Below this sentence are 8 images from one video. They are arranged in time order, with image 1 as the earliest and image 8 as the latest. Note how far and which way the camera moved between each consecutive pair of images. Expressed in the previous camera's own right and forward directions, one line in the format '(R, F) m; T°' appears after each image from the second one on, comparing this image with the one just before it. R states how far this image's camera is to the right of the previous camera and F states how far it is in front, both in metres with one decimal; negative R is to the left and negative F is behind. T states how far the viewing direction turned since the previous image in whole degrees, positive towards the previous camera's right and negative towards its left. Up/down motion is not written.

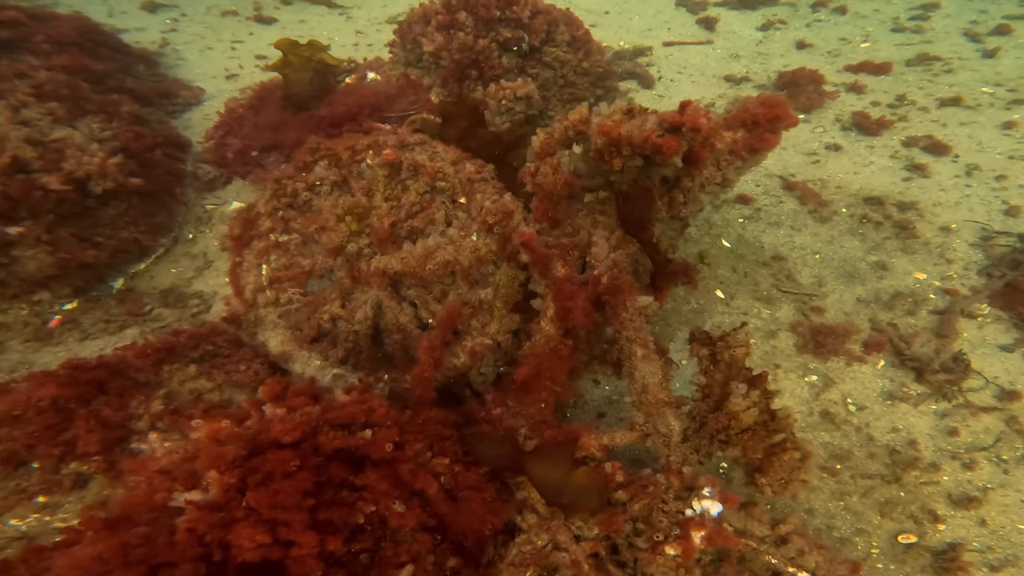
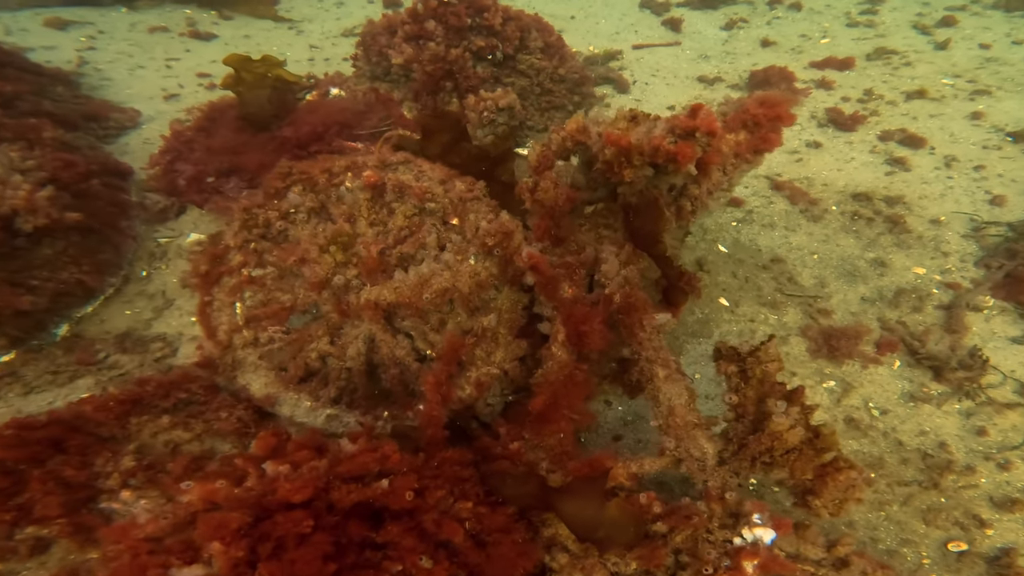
(-0.3, +0.2) m; +4°
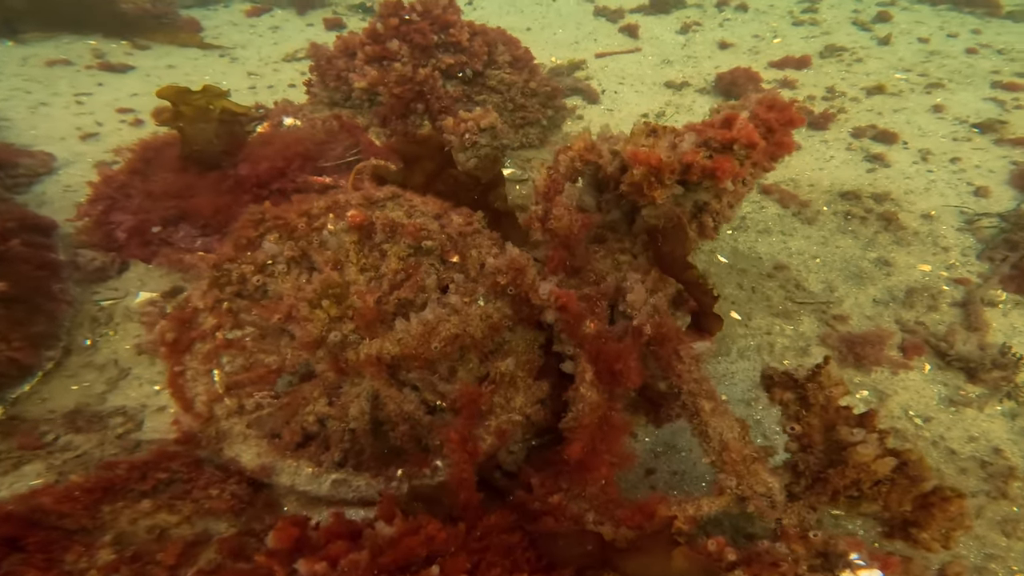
(-0.4, +0.3) m; +6°
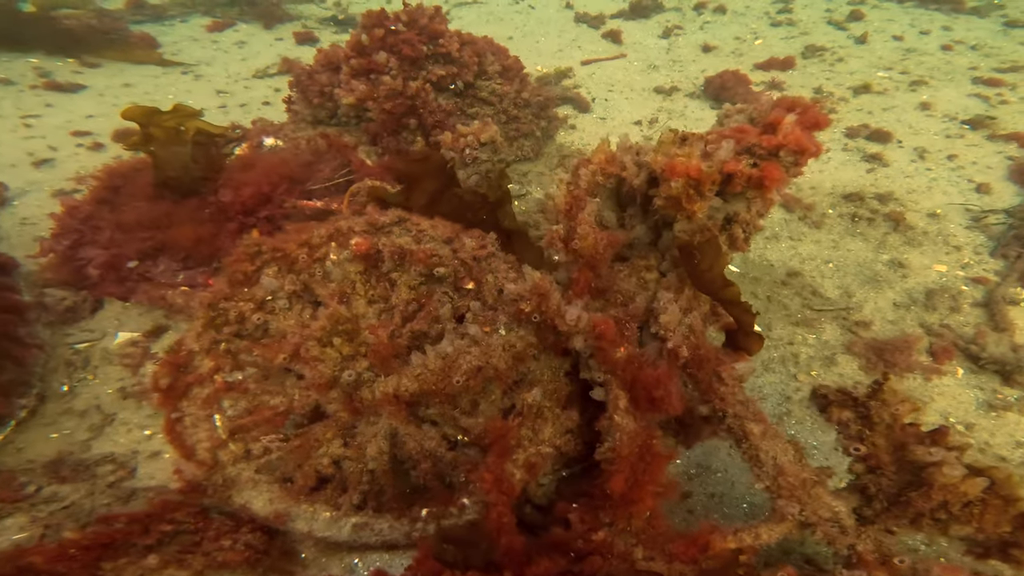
(-0.3, +0.2) m; +3°
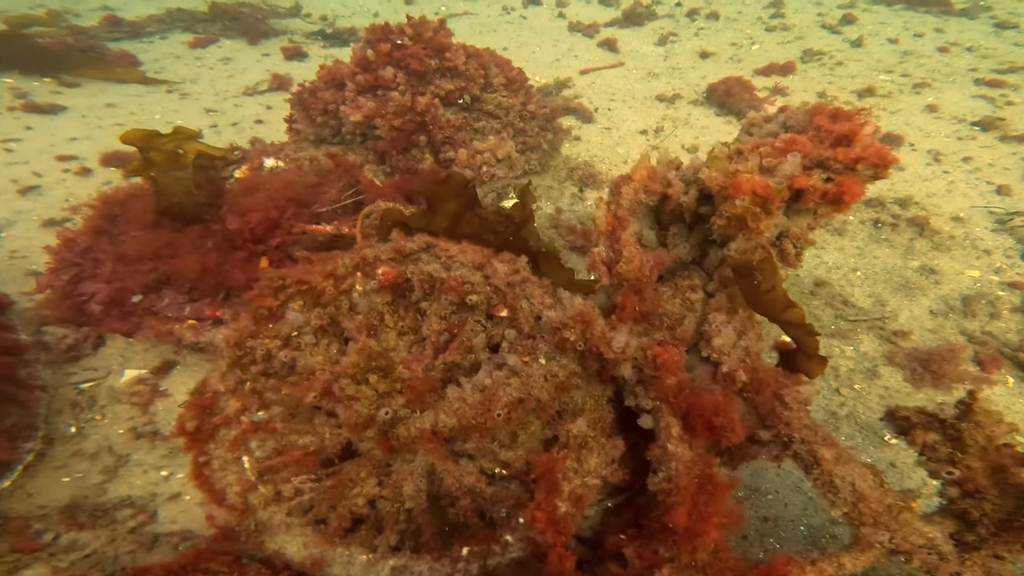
(-0.3, +0.1) m; +2°
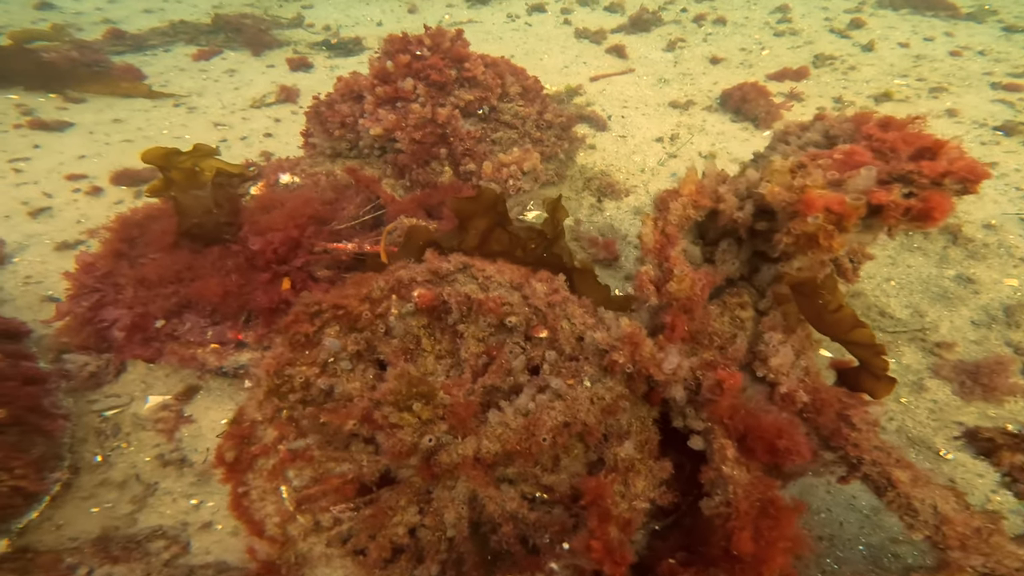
(-0.3, +0.1) m; +1°
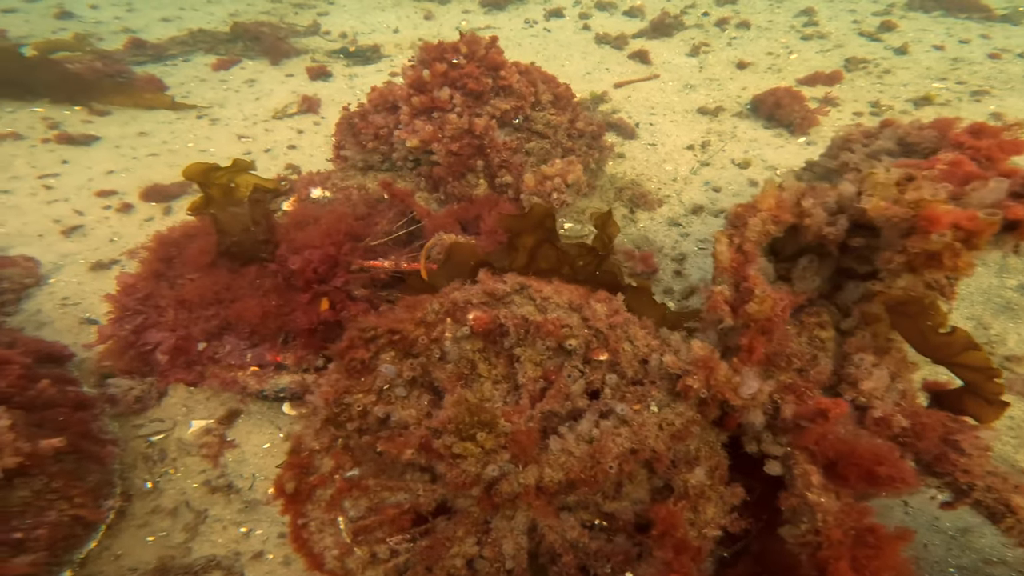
(-0.3, +0.1) m; 0°
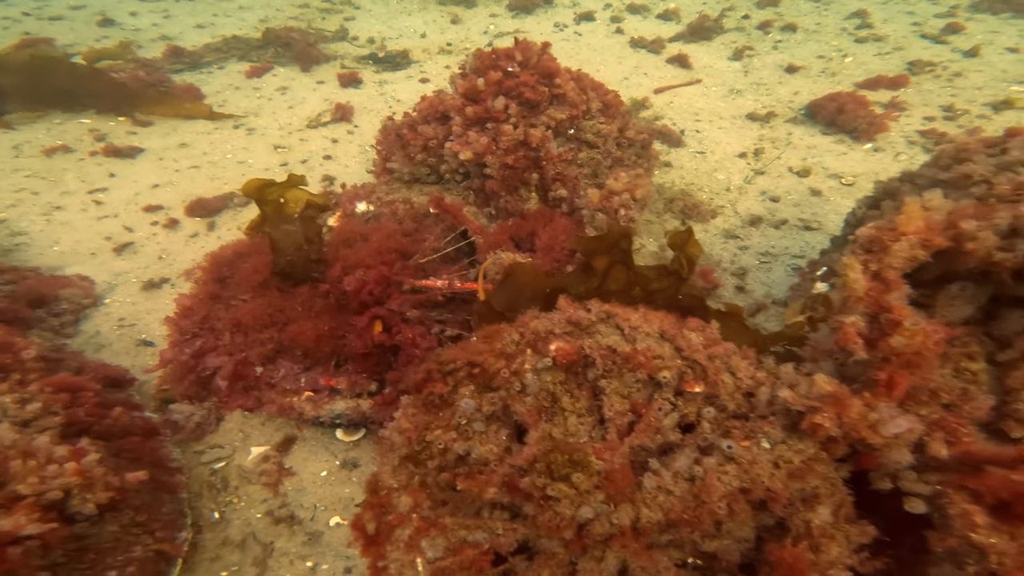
(-0.4, +0.2) m; 0°
